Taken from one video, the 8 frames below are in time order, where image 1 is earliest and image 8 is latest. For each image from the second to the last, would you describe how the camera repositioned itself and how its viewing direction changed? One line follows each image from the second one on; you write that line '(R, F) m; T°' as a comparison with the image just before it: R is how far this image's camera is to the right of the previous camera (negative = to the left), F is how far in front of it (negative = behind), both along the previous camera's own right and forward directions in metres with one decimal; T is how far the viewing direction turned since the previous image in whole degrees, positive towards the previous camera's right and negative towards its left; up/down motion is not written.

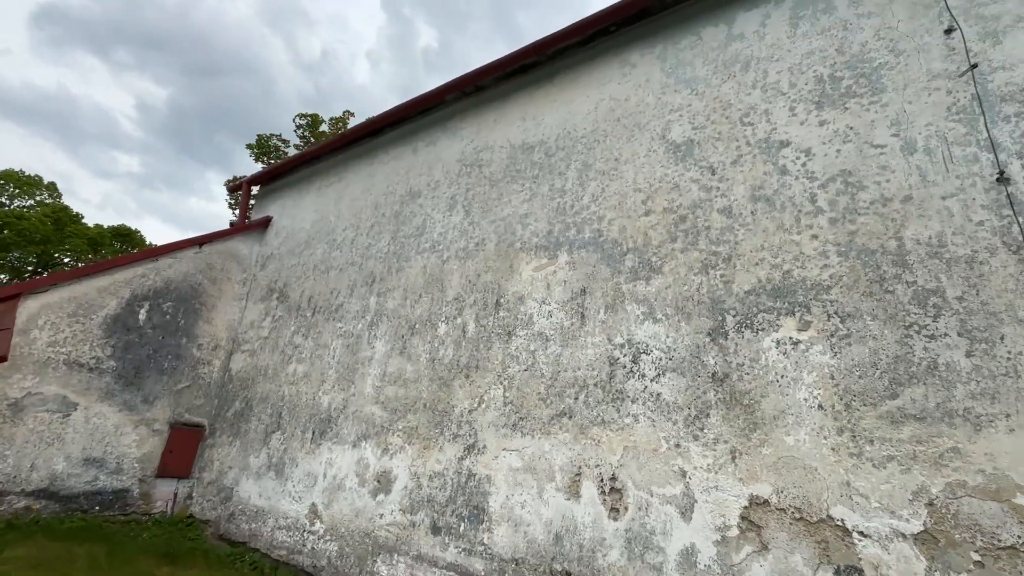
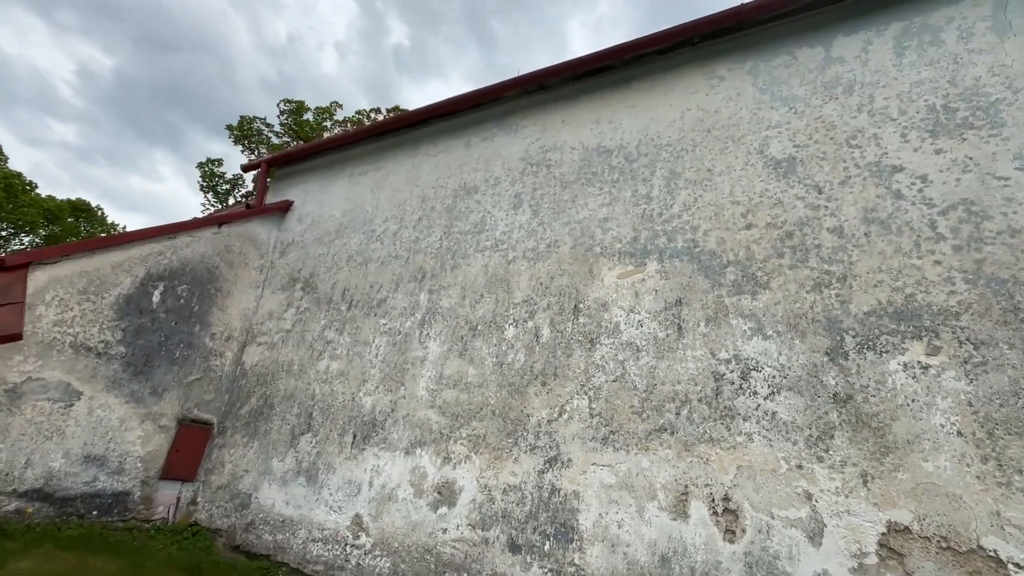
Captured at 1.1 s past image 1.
(-0.9, +0.2) m; +5°
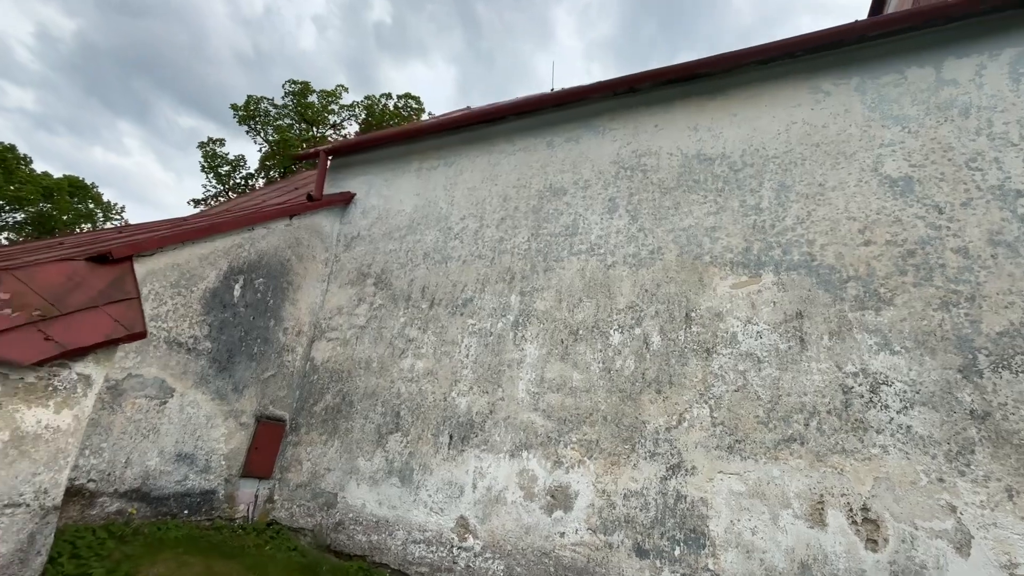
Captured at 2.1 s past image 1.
(-1.0, 0.0) m; +3°
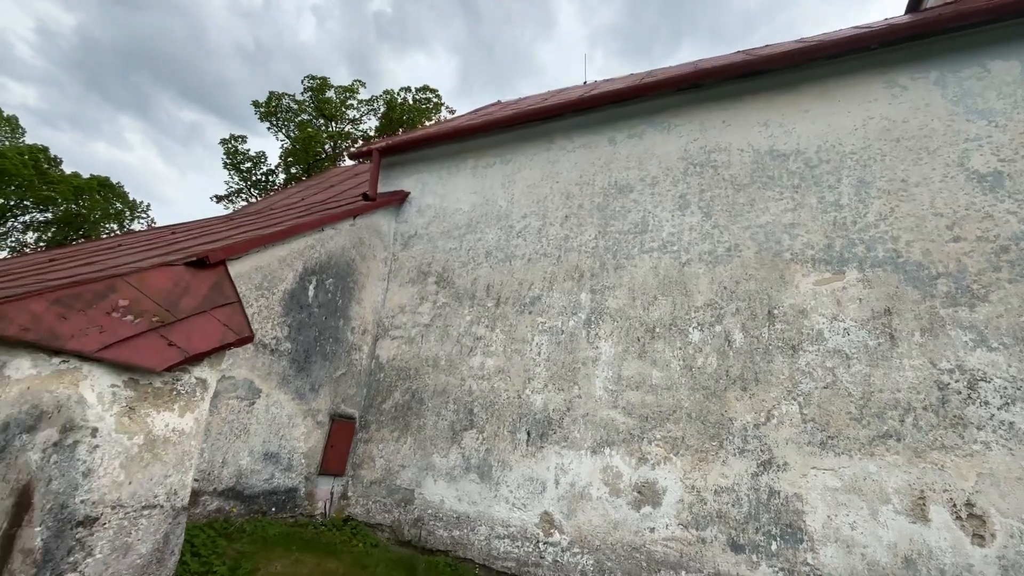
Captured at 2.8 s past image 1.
(-0.6, 0.0) m; -1°
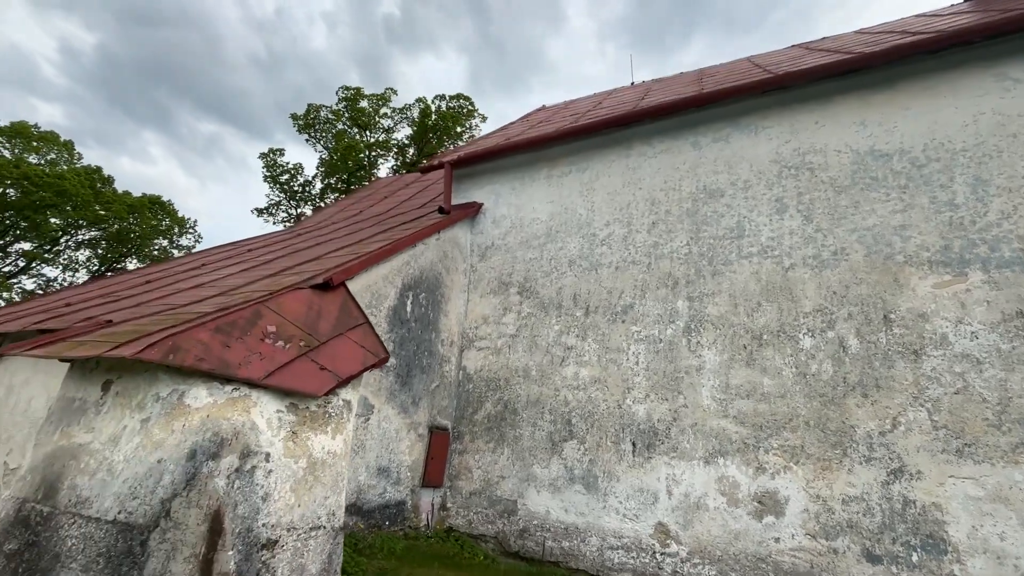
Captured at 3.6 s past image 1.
(-0.7, 0.0) m; -2°
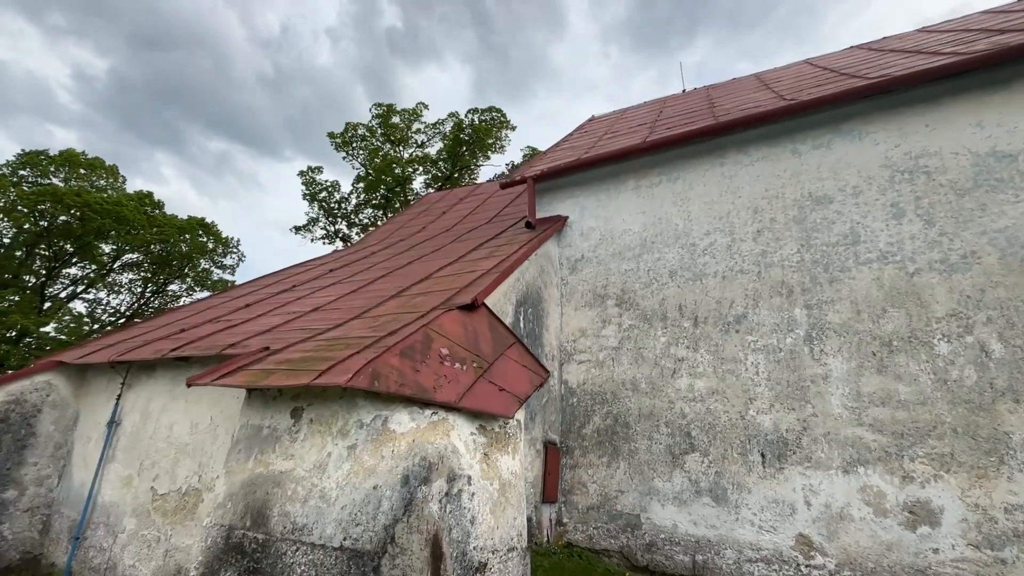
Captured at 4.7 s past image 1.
(-0.9, 0.0) m; -1°
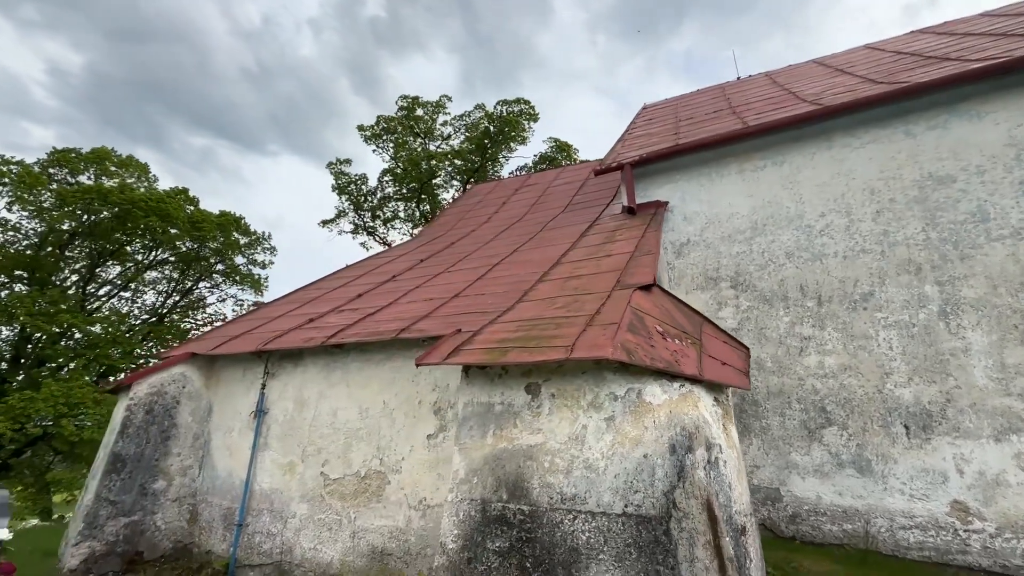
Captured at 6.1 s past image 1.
(-1.4, -0.1) m; +1°
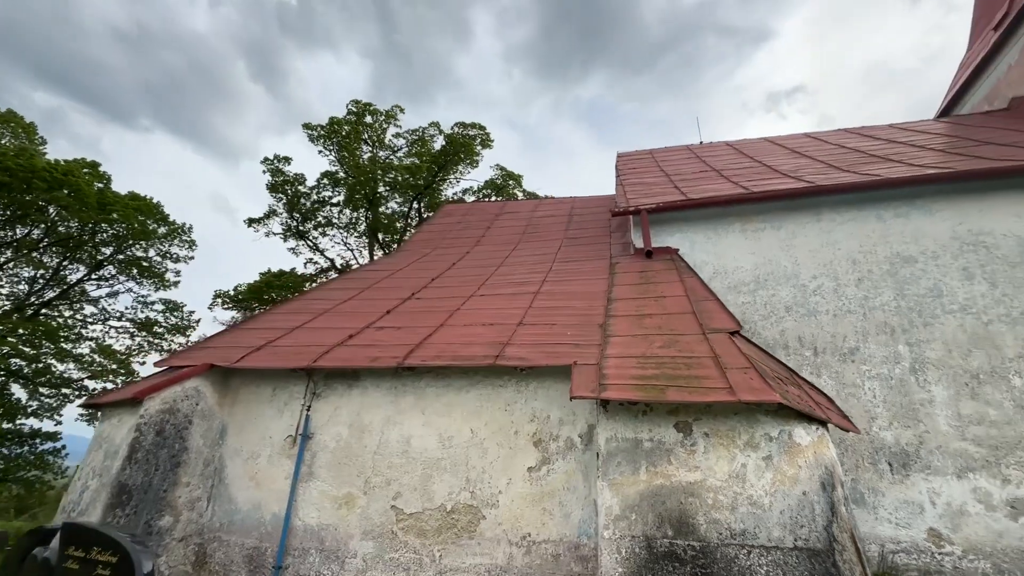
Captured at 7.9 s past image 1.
(-1.6, +0.1) m; +12°
